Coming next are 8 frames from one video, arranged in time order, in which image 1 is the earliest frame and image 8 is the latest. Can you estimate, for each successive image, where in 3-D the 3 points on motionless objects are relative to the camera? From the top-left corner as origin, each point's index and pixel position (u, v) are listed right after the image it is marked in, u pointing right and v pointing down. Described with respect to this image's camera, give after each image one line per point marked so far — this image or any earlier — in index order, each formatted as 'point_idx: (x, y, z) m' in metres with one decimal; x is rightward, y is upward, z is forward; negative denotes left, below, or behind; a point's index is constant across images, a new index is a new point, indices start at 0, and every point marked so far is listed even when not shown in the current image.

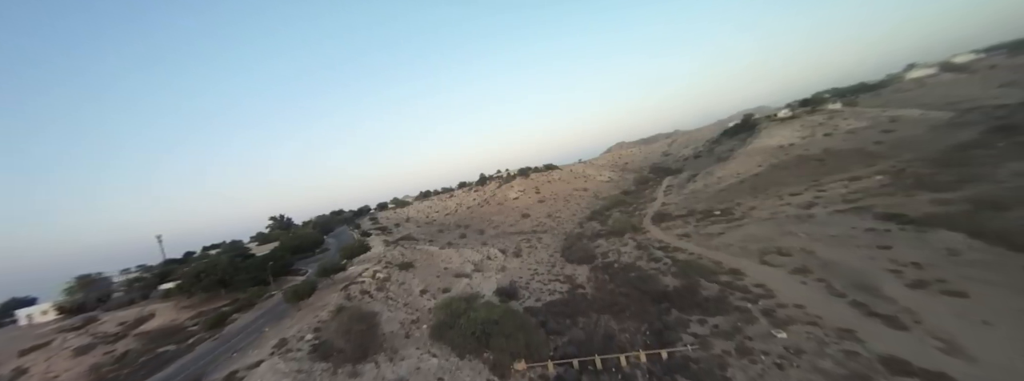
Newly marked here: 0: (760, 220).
0: (+12.1, -1.5, +16.2) m
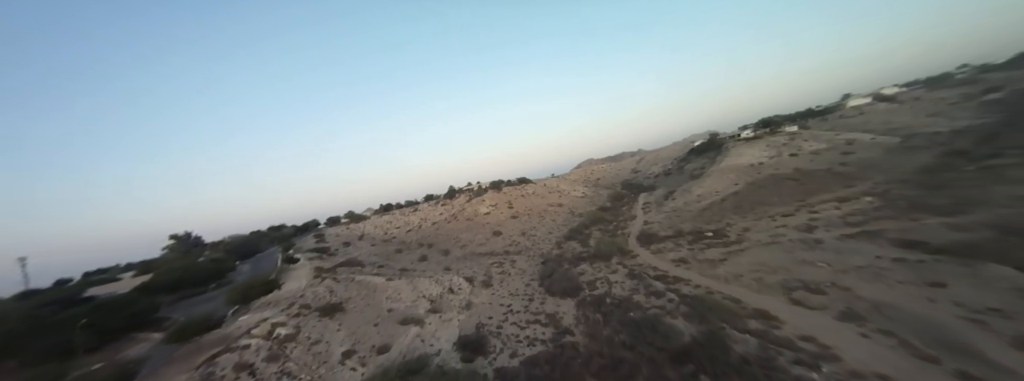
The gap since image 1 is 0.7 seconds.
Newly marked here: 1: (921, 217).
0: (+10.9, -2.3, +14.5) m
1: (+18.1, -1.1, +14.9) m
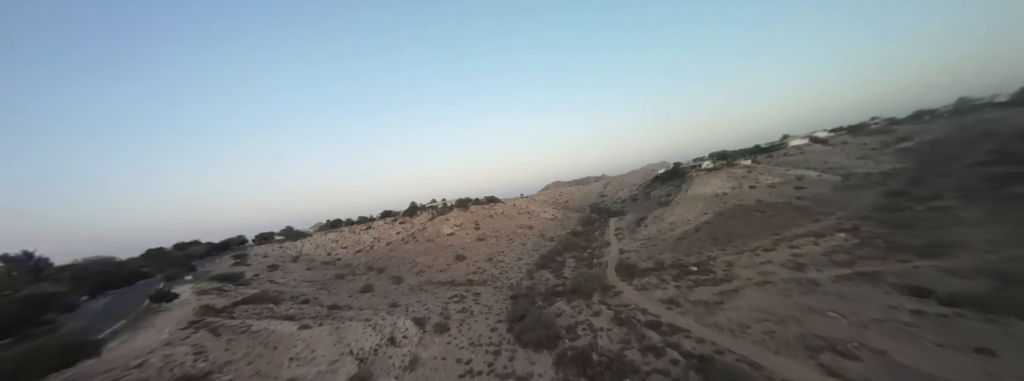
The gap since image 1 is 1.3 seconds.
0: (+9.5, -3.6, +13.1) m
1: (+16.7, -2.8, +14.2) m
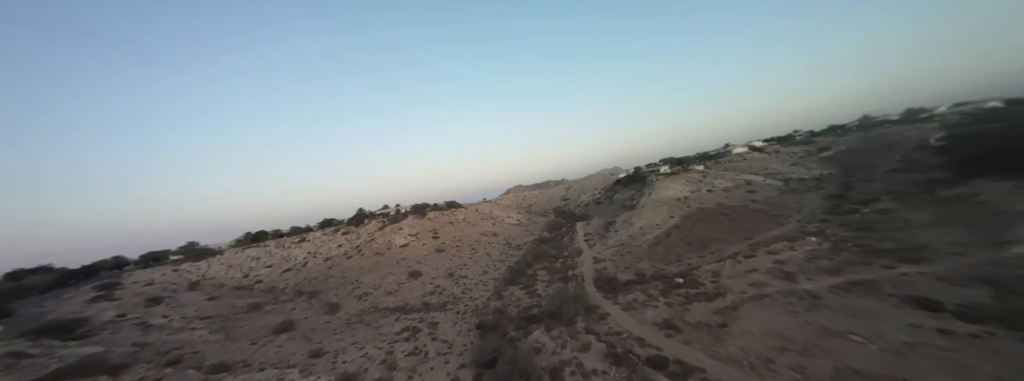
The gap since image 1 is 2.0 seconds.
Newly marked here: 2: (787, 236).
0: (+8.4, -3.8, +11.7) m
1: (+15.4, -2.9, +13.7) m
2: (+15.4, -2.6, +18.9) m
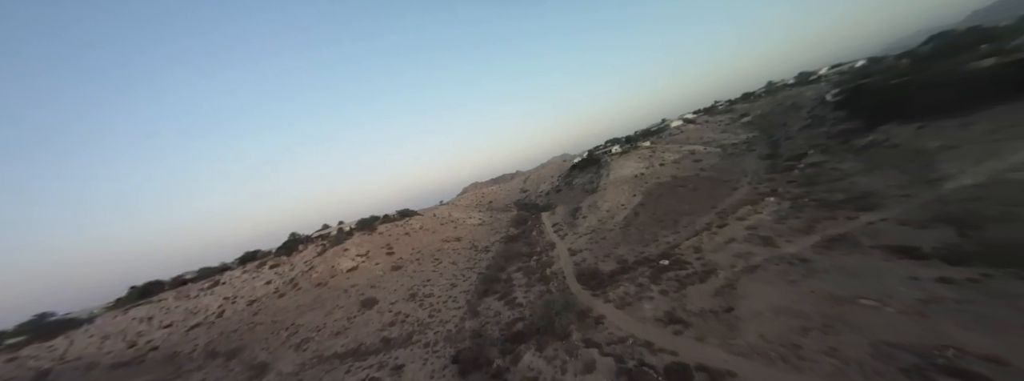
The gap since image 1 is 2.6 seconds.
0: (+7.7, -2.7, +11.2) m
1: (+14.2, -0.9, +14.0) m
2: (+13.5, -0.6, +19.2) m
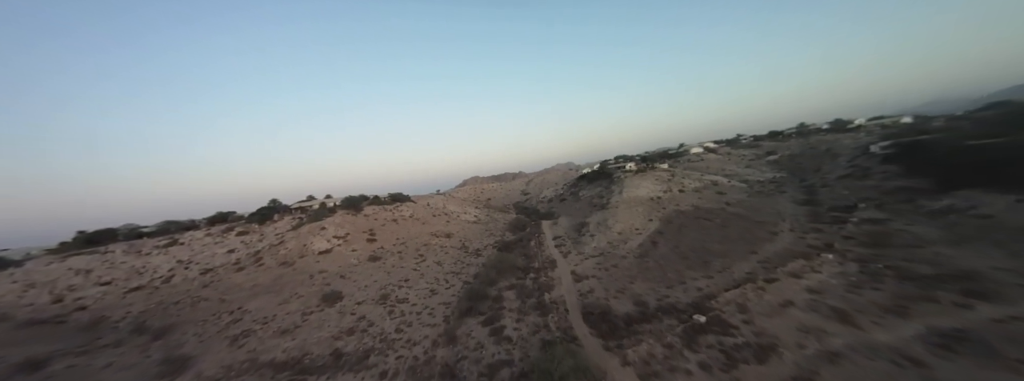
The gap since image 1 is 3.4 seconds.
0: (+7.6, -4.1, +8.1) m
1: (+14.3, -3.4, +10.9) m
2: (+13.6, -2.9, +16.1) m
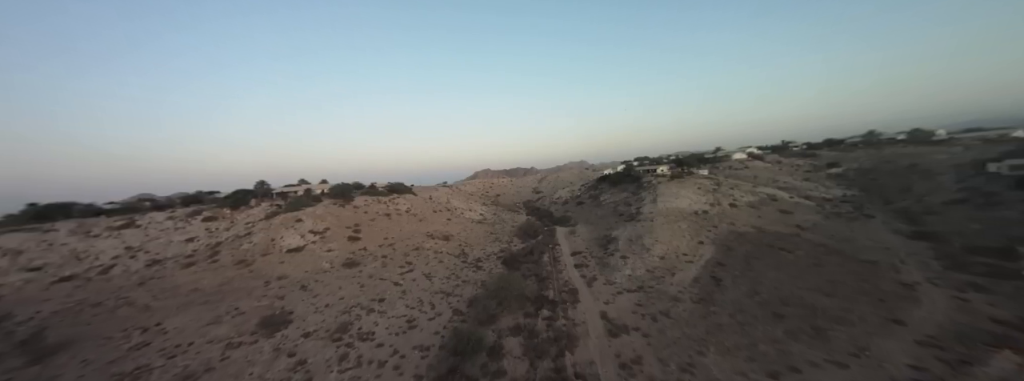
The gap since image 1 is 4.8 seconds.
0: (+7.4, -5.0, +2.5) m
1: (+14.2, -4.7, +5.0) m
2: (+13.8, -4.1, +10.1) m
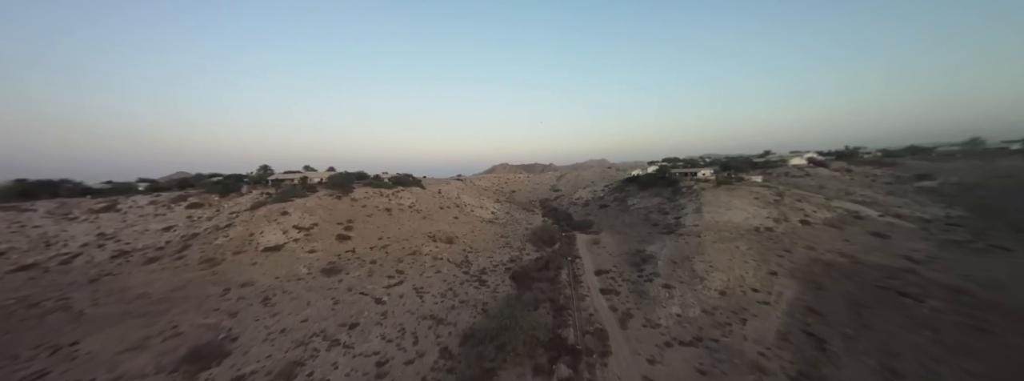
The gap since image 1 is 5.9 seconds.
0: (+6.7, -5.7, -2.1) m
1: (+13.7, -5.7, -0.1) m
2: (+13.7, -5.0, +5.0) m
